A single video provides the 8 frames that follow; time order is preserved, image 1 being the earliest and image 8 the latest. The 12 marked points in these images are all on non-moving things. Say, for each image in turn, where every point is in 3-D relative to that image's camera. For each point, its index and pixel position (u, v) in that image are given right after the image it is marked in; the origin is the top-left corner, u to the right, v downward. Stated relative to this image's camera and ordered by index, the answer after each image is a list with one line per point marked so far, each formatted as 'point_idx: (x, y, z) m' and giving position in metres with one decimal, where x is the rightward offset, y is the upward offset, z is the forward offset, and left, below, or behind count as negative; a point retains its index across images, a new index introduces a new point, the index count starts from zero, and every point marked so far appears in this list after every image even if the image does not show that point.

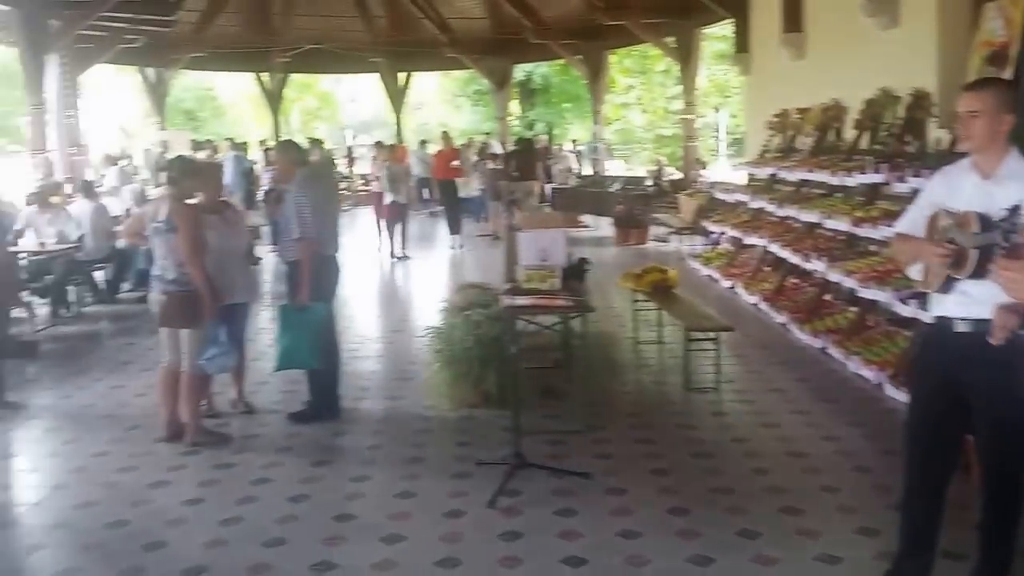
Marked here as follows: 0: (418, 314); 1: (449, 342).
0: (-0.4, -0.1, +8.8) m
1: (-0.3, -0.3, +5.2) m
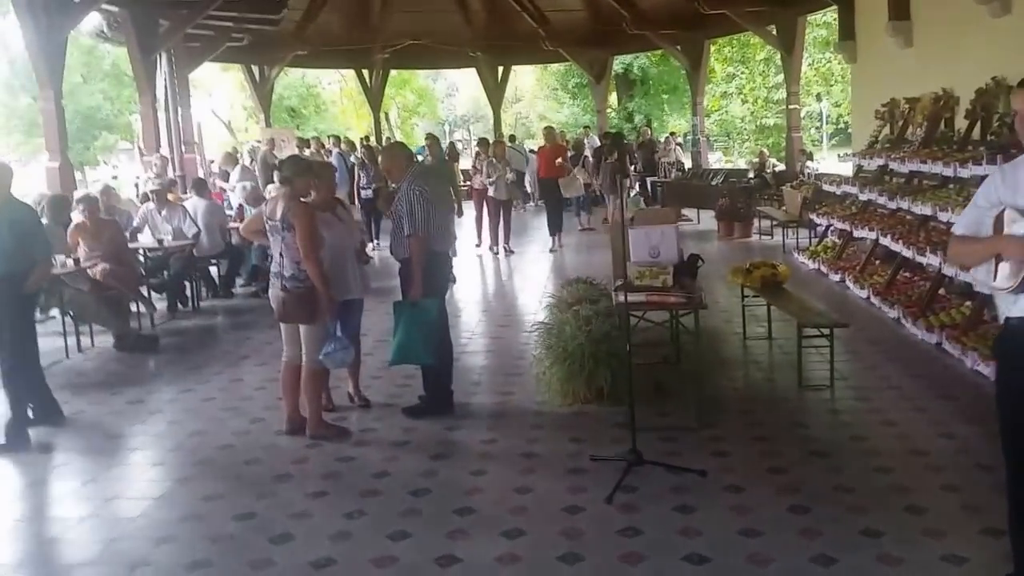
0: (+0.5, -0.1, +8.9) m
1: (+0.3, -0.3, +5.3) m
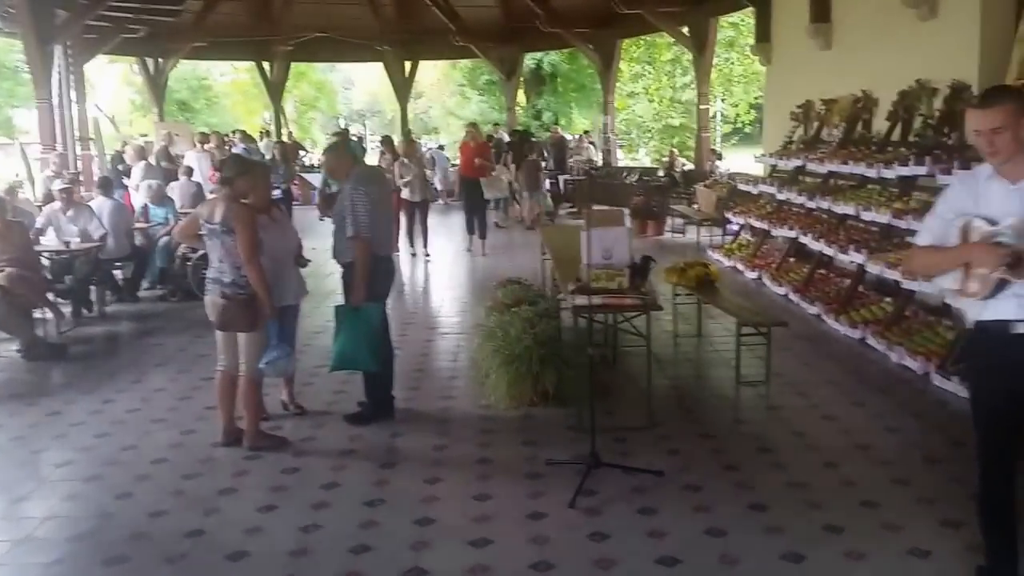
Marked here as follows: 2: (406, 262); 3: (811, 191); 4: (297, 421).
0: (-0.2, 0.0, +8.8) m
1: (0.0, -0.3, +5.2) m
2: (-1.1, +0.3, +10.7) m
3: (+2.7, +0.8, +8.8) m
4: (-1.1, -0.7, +5.1) m
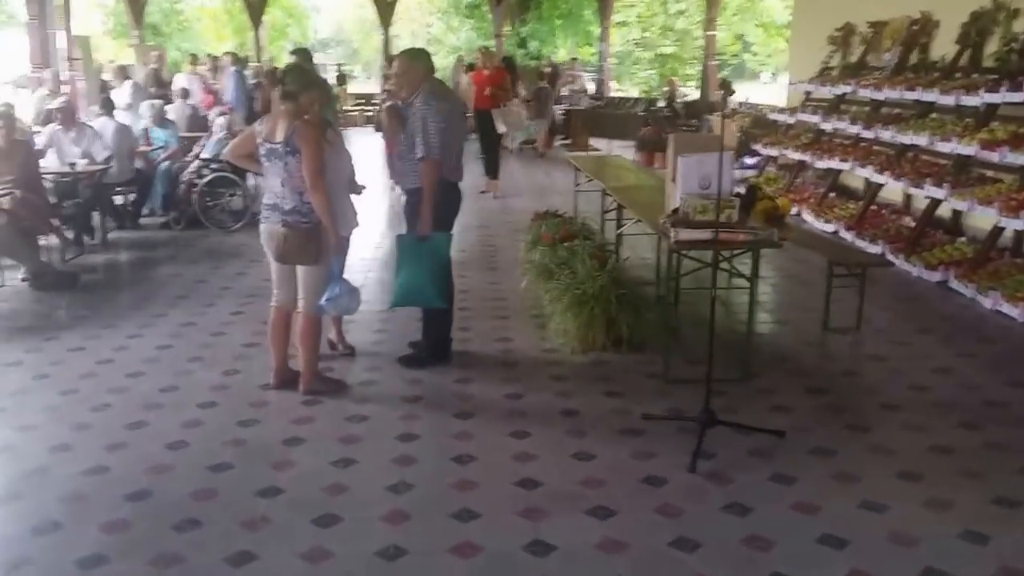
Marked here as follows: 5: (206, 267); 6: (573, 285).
0: (0.0, +0.5, +8.3) m
1: (+0.3, 0.0, +4.8) m
2: (-1.0, +1.0, +10.2) m
3: (+2.9, +1.4, +8.3) m
4: (-0.8, -0.3, +4.6) m
5: (-2.1, +0.1, +6.9) m
6: (+0.3, 0.0, +4.9) m
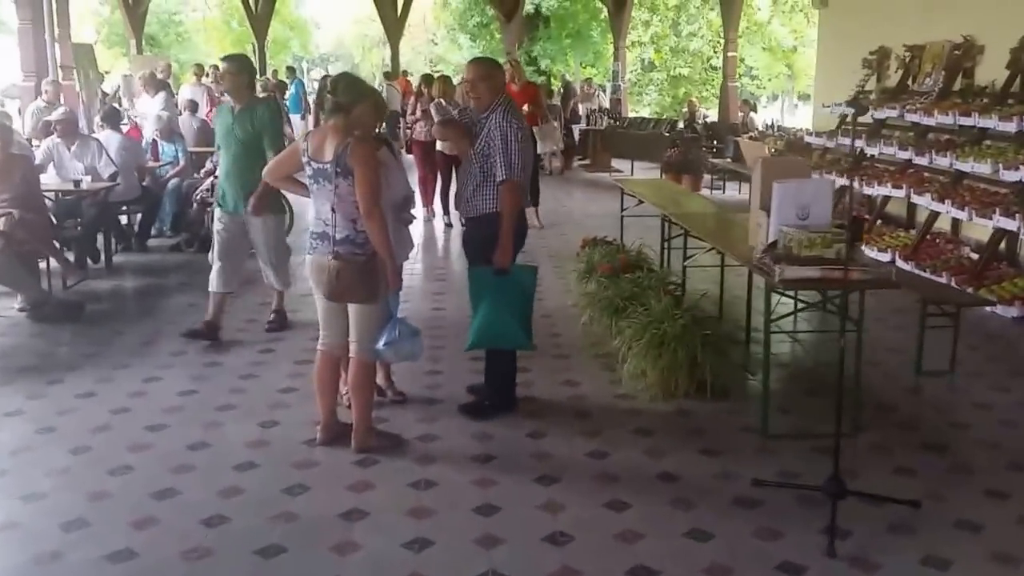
0: (+0.3, +0.3, +7.8) m
1: (+0.6, -0.1, +4.3) m
2: (-0.7, +0.7, +9.7) m
3: (+3.2, +1.1, +7.9) m
4: (-0.5, -0.5, +4.1) m
5: (-1.8, -0.1, +6.3) m
6: (+0.6, -0.2, +4.4) m
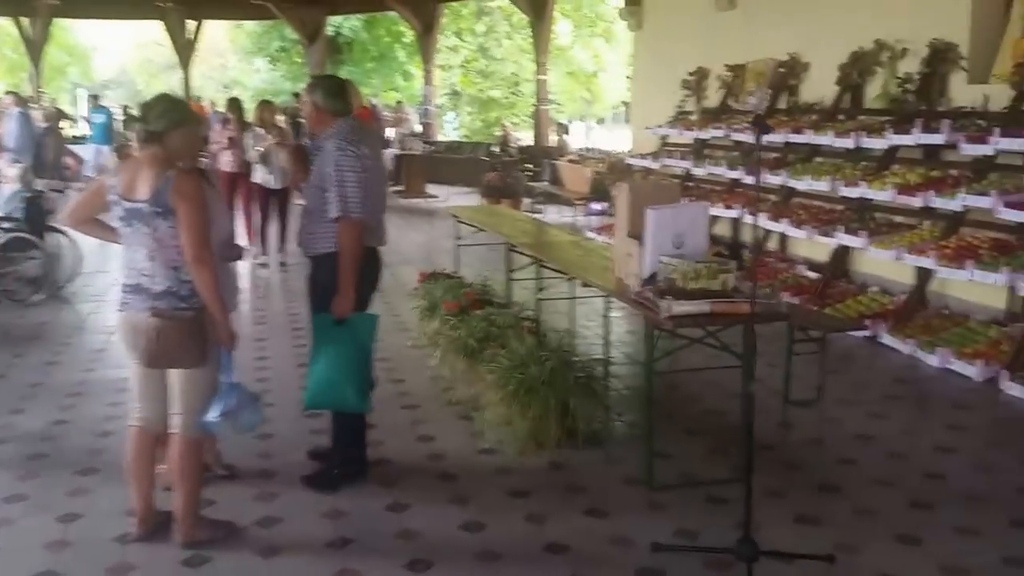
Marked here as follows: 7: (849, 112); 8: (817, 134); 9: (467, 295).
0: (-0.9, 0.0, +7.3) m
1: (0.0, -0.3, +3.8) m
2: (-2.3, +0.4, +9.0) m
3: (+1.9, +1.0, +7.9) m
4: (-1.0, -0.7, +3.5) m
5: (-2.7, -0.4, +5.4) m
6: (0.0, -0.3, +3.9) m
7: (+2.3, +1.2, +7.1) m
8: (+2.1, +1.0, +6.9) m
9: (-0.2, 0.0, +4.9) m
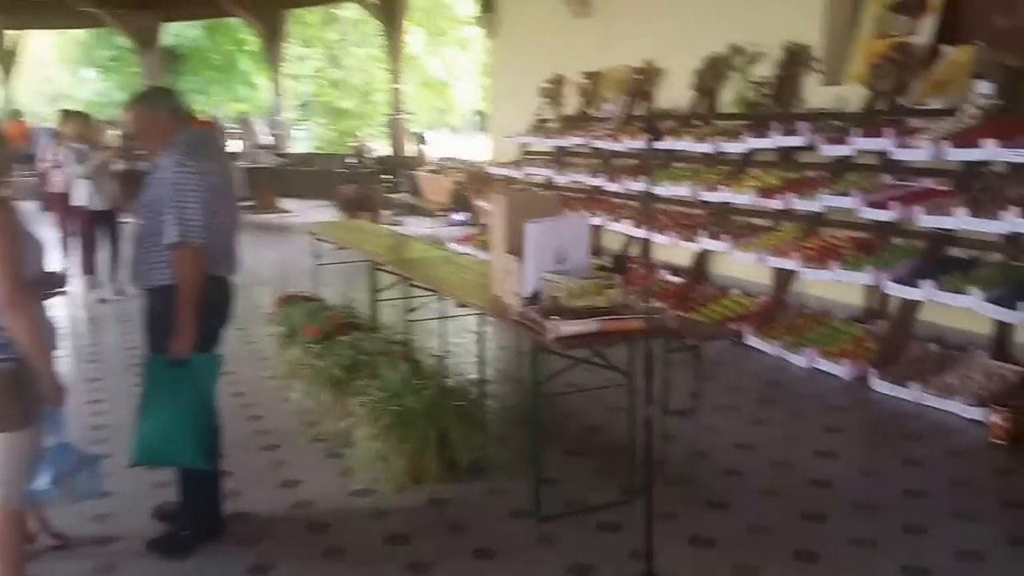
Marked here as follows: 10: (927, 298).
0: (-1.9, -0.2, +6.8) m
1: (-0.4, -0.4, +3.5) m
2: (-3.5, +0.1, +8.3) m
3: (+0.8, +0.9, +7.8) m
4: (-1.3, -0.8, +3.0) m
5: (-3.4, -0.6, +4.7) m
6: (-0.5, -0.4, +3.6) m
7: (+1.4, +1.2, +7.0) m
8: (+1.1, +1.0, +6.9) m
9: (-0.8, -0.2, +4.6) m
10: (+2.1, 0.0, +5.1) m
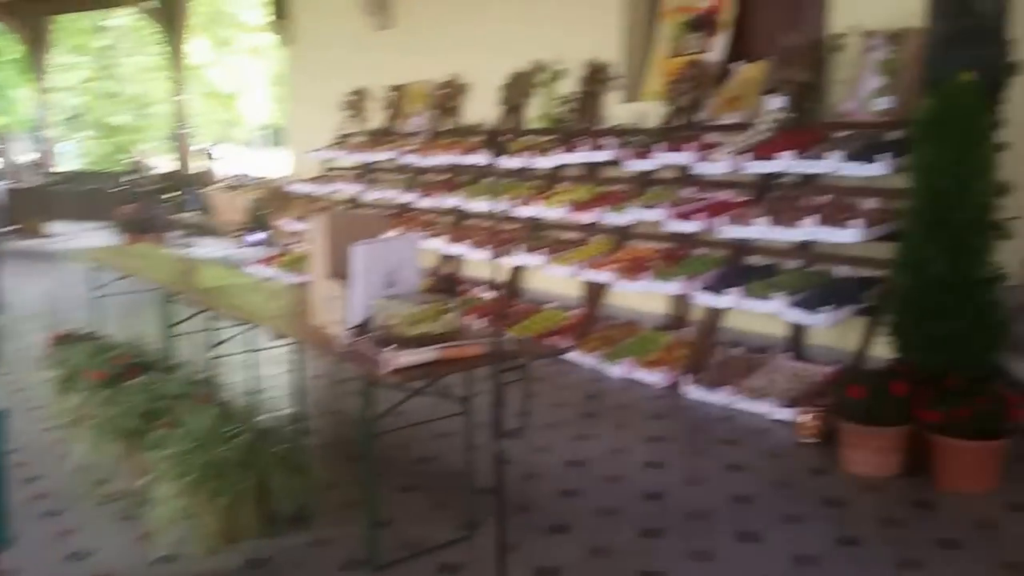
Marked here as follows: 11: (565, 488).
0: (-3.0, -0.4, +6.1) m
1: (-1.0, -0.5, +3.1) m
2: (-4.9, -0.2, +7.2) m
3: (-0.7, +0.7, +7.6) m
4: (-1.7, -0.9, +2.4) m
5: (-4.1, -0.8, +3.7) m
6: (-1.0, -0.5, +3.2) m
7: (0.0, +1.1, +6.9) m
8: (-0.2, +0.9, +6.7) m
9: (-1.6, -0.3, +4.1) m
10: (+1.2, -0.1, +5.2) m
11: (+0.2, -0.8, +4.2) m
